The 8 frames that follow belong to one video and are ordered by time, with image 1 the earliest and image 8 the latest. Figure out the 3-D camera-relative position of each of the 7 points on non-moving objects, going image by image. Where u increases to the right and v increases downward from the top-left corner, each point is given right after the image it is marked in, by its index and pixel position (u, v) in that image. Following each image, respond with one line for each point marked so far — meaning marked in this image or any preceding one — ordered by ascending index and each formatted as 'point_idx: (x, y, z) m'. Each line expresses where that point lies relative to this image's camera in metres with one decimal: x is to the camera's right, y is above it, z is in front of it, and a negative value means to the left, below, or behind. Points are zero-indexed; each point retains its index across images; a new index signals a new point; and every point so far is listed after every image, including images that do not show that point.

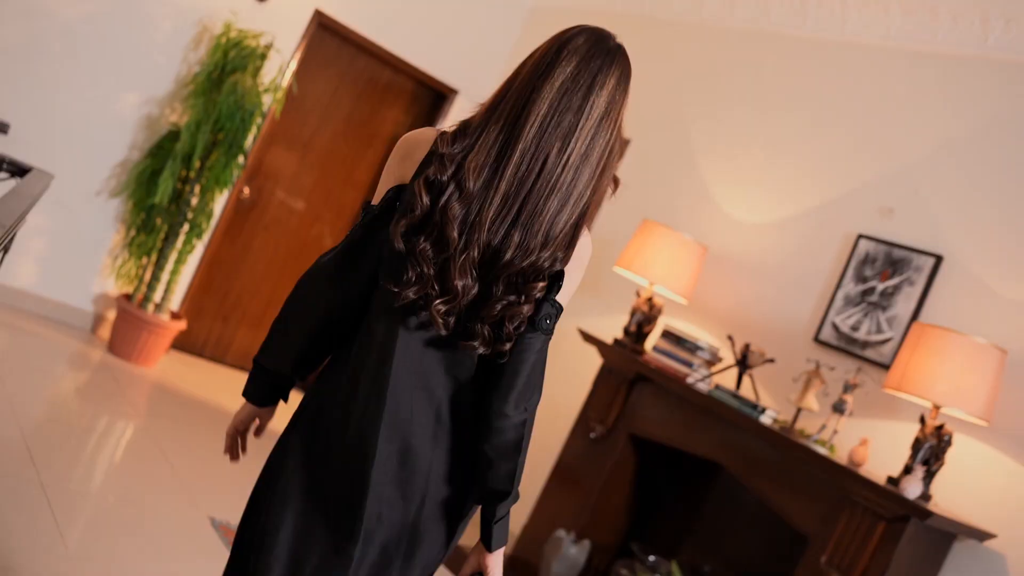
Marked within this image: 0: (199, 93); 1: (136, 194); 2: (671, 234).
0: (-1.3, +0.8, +3.6) m
1: (-1.5, +0.4, +3.6) m
2: (+0.6, +0.2, +3.2) m
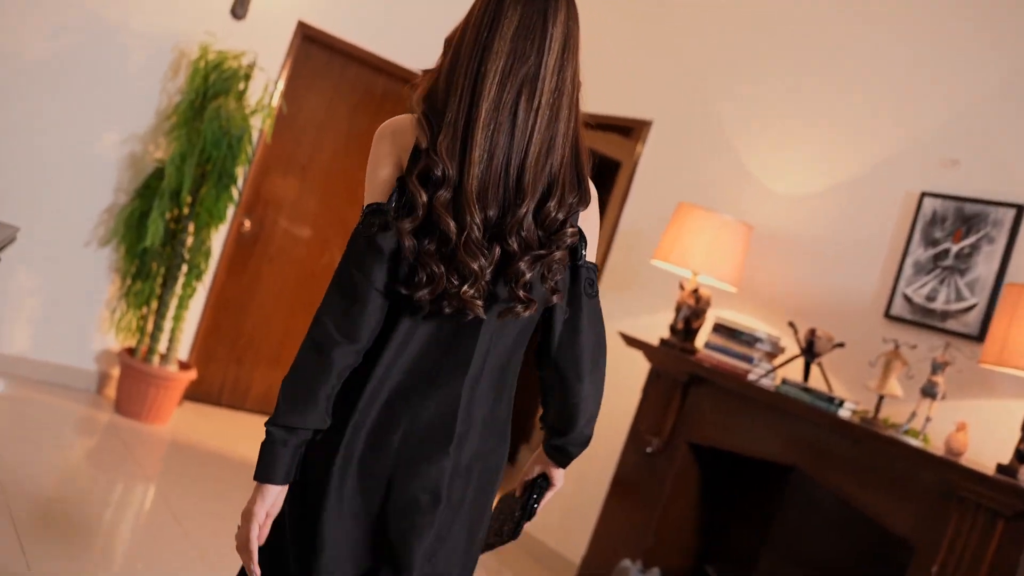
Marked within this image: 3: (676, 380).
0: (-1.2, +0.6, +3.3) m
1: (-1.5, +0.2, +3.4) m
2: (+0.6, +0.2, +2.9) m
3: (+0.5, -0.3, +2.8) m
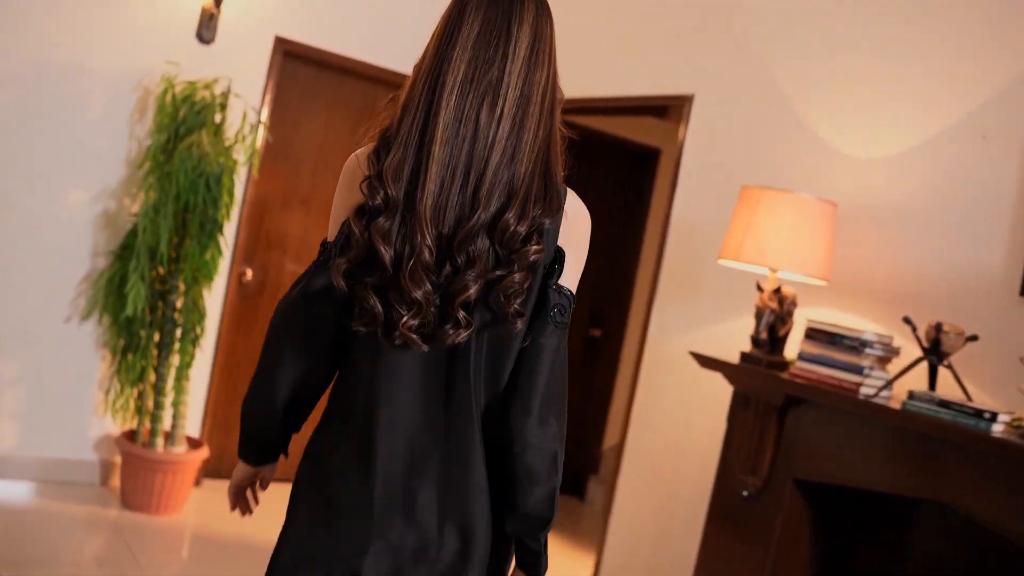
0: (-1.2, +0.4, +2.9) m
1: (-1.3, -0.1, +2.9) m
2: (+0.7, +0.2, +2.3) m
3: (+0.7, -0.3, +2.3) m
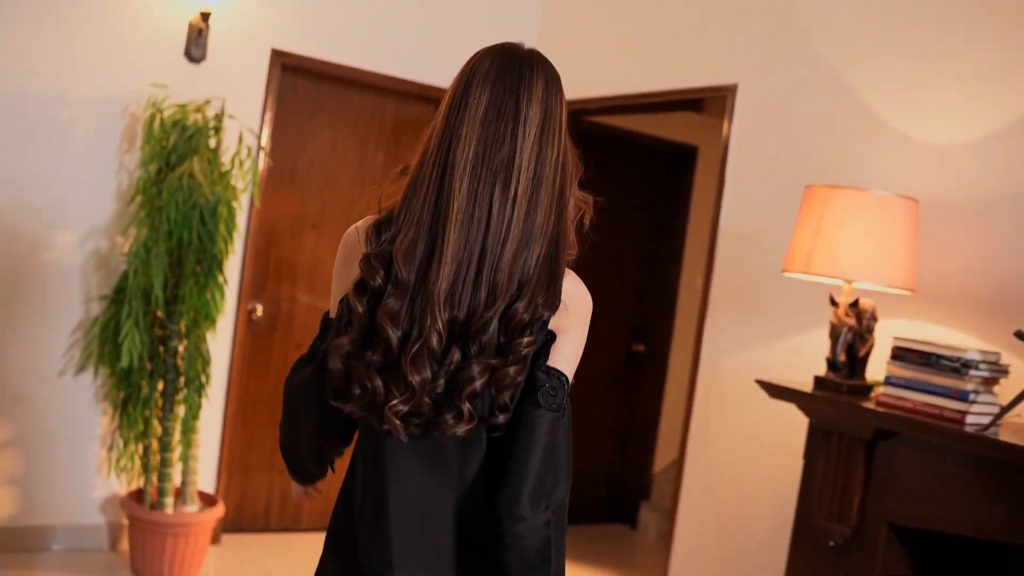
0: (-1.1, +0.2, +2.6) m
1: (-1.2, -0.2, +2.7) m
2: (+0.8, +0.2, +2.0) m
3: (+0.8, -0.3, +2.0) m
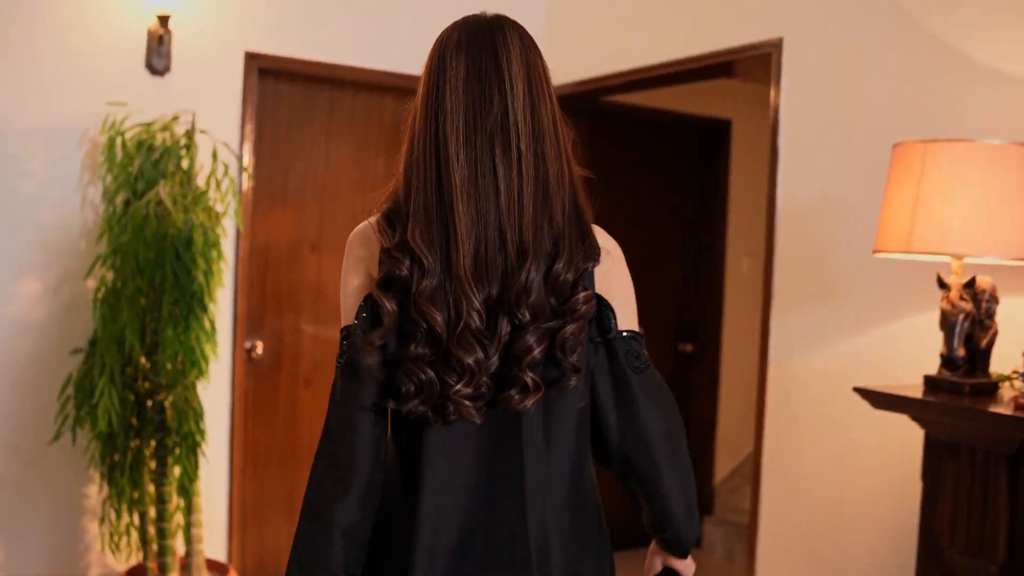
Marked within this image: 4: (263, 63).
0: (-1.0, +0.1, +2.3) m
1: (-1.1, -0.4, +2.3) m
2: (+0.8, +0.3, +1.6) m
3: (+0.8, -0.3, +1.6) m
4: (-0.8, +0.7, +2.7) m
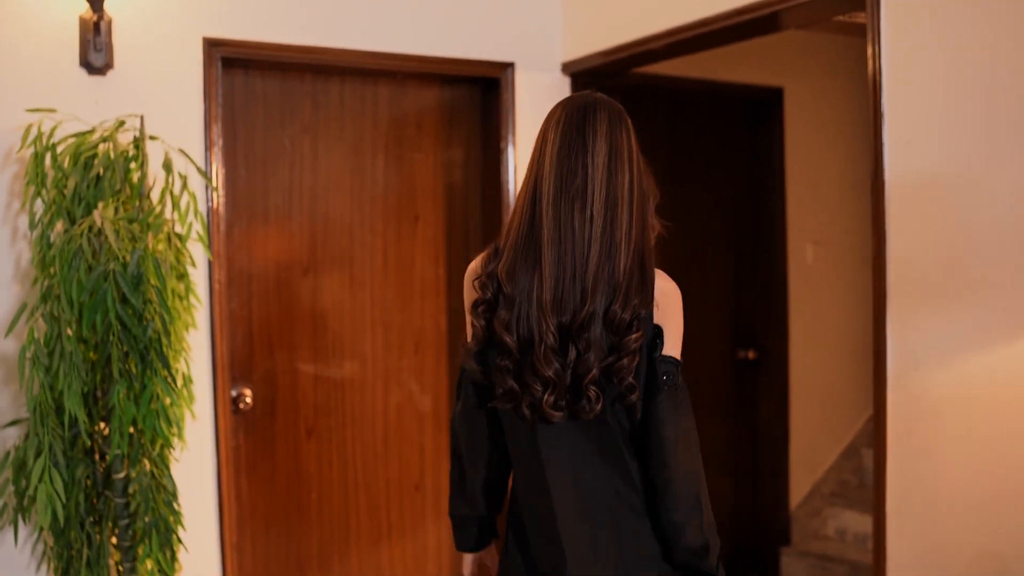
0: (-0.9, 0.0, +1.8) m
1: (-1.0, -0.5, +1.9) m
2: (+0.9, +0.3, +1.1) m
3: (+0.9, -0.3, +1.1) m
4: (-0.7, +0.6, +2.2) m
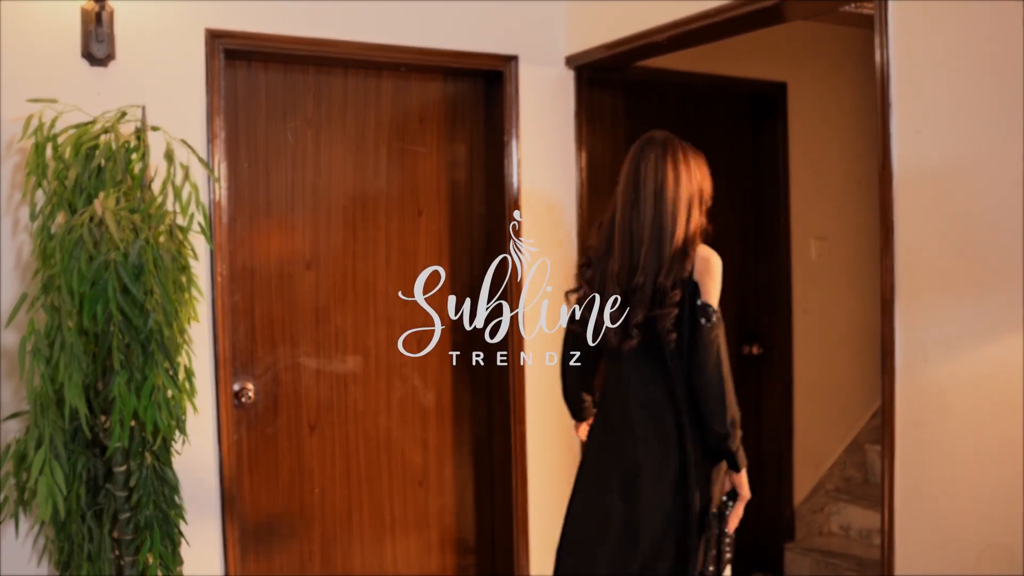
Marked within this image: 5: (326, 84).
0: (-0.9, 0.0, +1.8) m
1: (-1.0, -0.5, +1.9) m
2: (+0.9, +0.3, +1.1) m
3: (+0.9, -0.3, +1.0) m
4: (-0.7, +0.6, +2.2) m
5: (-0.5, +0.5, +2.4) m
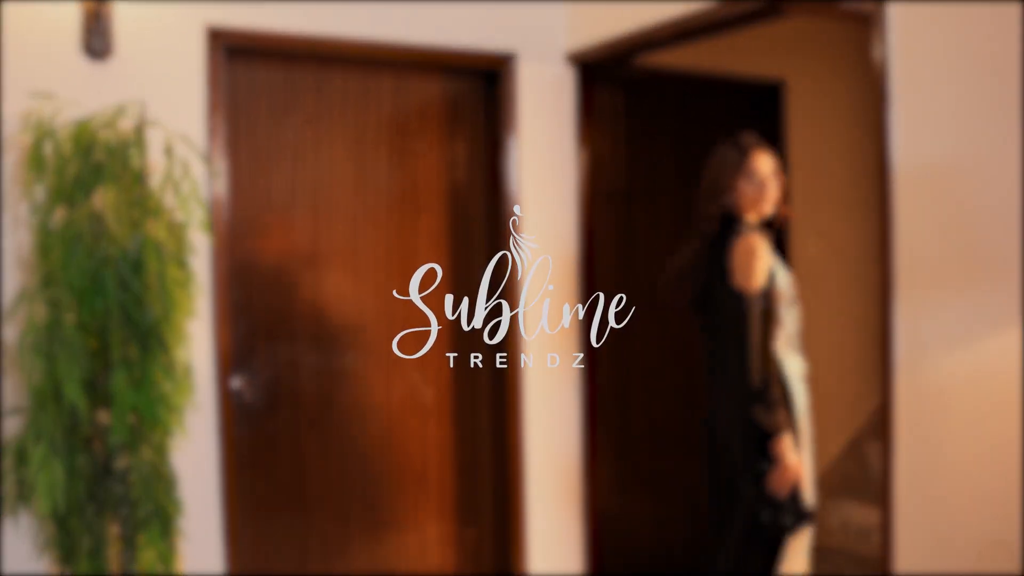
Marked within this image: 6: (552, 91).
0: (-0.9, 0.0, +1.8) m
1: (-1.0, -0.4, +1.9) m
2: (+0.9, +0.3, +1.1) m
3: (+0.9, -0.2, +1.0) m
4: (-0.7, +0.6, +2.2) m
5: (-0.5, +0.6, +2.4) m
6: (+0.1, +0.6, +2.7) m
